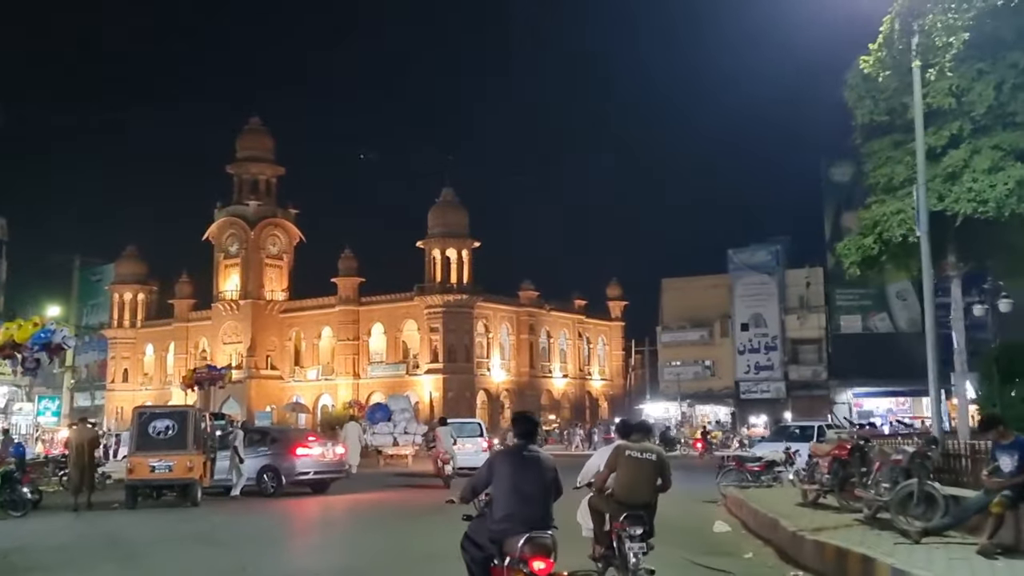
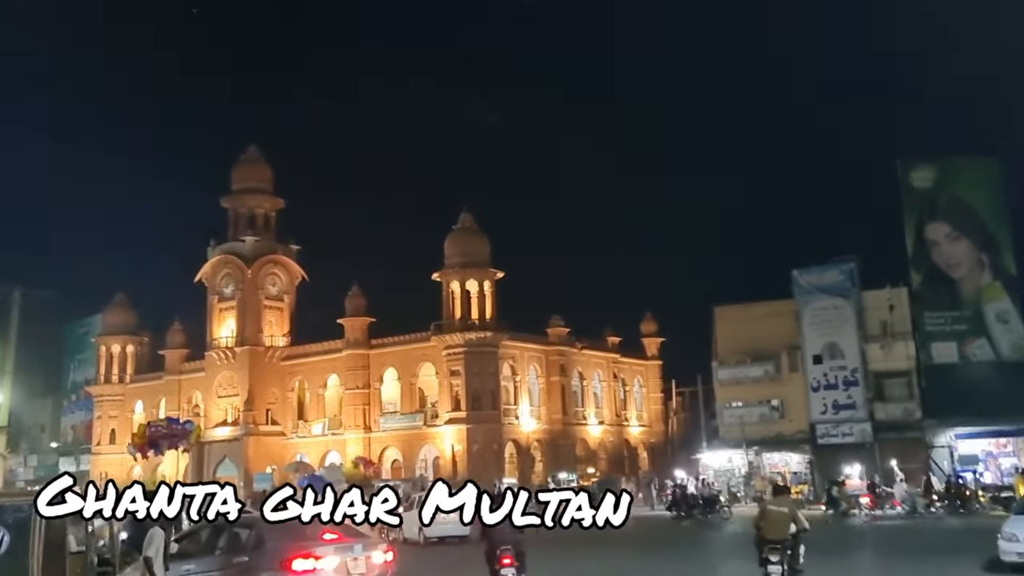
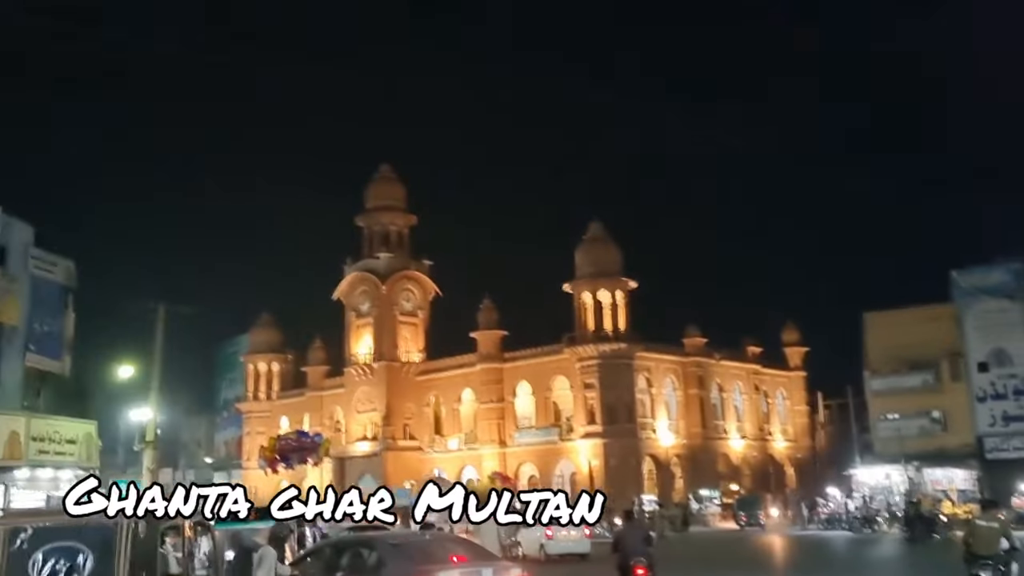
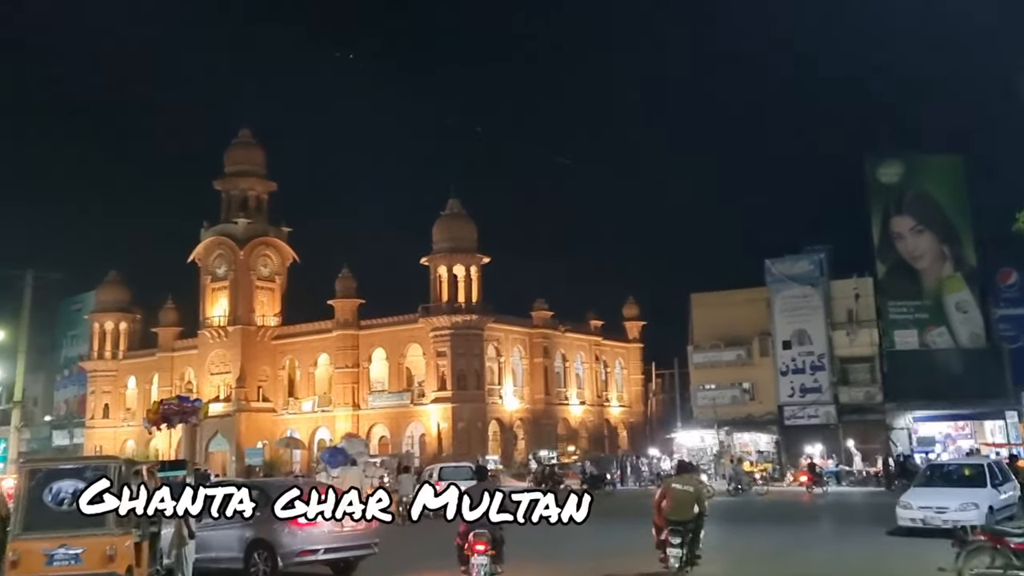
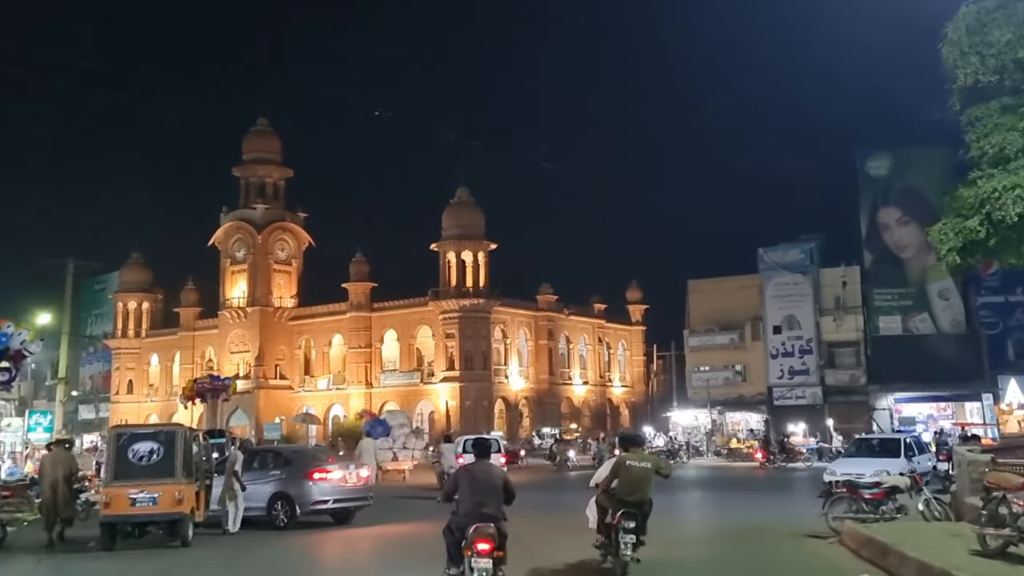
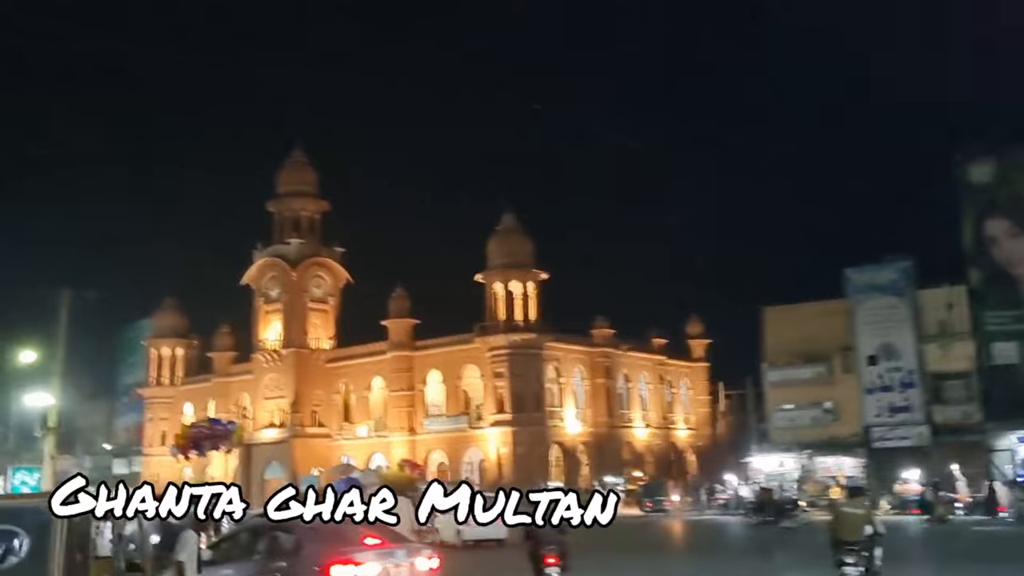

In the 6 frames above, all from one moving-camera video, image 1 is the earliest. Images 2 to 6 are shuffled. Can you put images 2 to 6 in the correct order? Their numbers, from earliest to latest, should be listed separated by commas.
5, 4, 2, 6, 3
